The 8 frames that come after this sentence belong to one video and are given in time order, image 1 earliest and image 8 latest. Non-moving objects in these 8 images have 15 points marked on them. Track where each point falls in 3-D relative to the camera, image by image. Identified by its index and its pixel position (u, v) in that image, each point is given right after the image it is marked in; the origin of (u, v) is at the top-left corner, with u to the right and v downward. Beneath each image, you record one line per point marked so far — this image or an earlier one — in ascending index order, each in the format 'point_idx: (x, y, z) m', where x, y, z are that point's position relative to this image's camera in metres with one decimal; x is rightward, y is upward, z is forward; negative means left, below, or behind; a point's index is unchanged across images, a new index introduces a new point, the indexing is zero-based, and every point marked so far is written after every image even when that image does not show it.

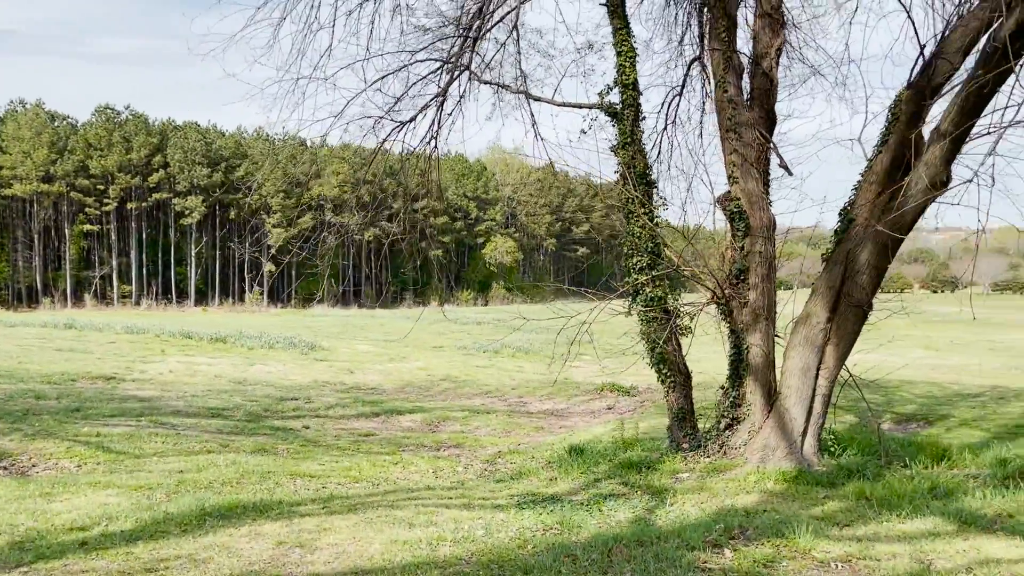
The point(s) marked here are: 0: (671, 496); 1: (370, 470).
0: (+1.2, -1.6, +6.4) m
1: (-1.5, -2.0, +9.1) m
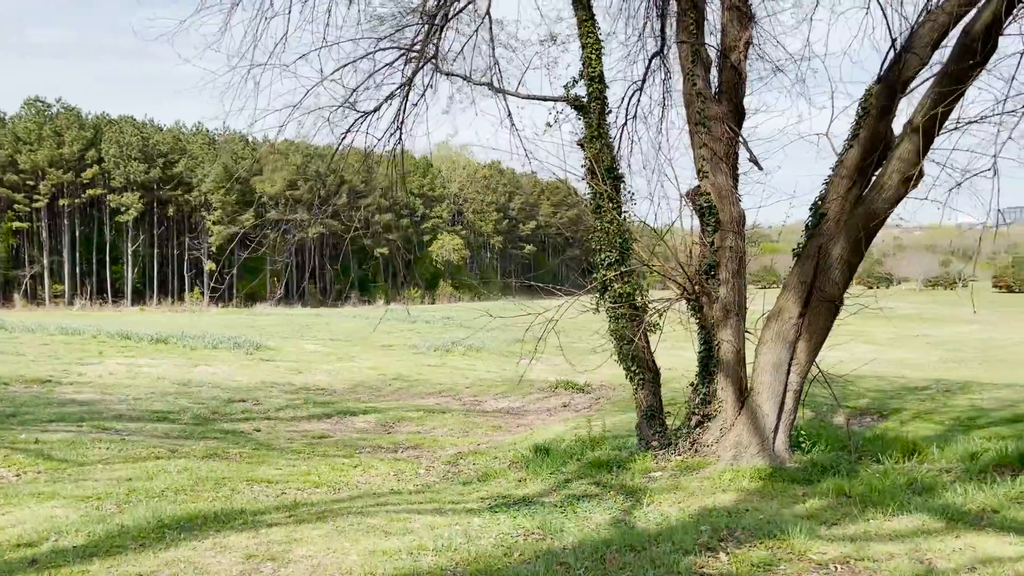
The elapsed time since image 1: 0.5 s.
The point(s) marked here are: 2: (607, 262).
0: (+1.0, -1.6, +6.3) m
1: (-1.9, -2.0, +8.8) m
2: (+0.9, +0.2, +8.0) m
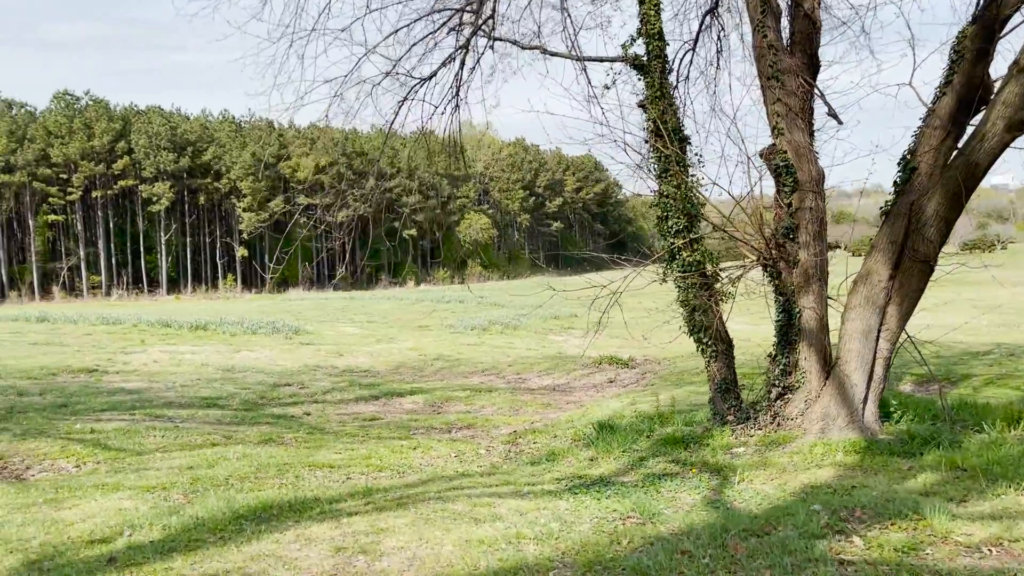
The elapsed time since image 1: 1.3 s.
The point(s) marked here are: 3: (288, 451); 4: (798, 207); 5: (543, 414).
0: (+1.6, -1.3, +6.0) m
1: (-1.2, -1.7, +8.6) m
2: (+1.5, +0.5, +7.6) m
3: (-2.3, -1.7, +8.8) m
4: (+2.3, +0.7, +6.9) m
5: (+0.5, -2.0, +13.2) m
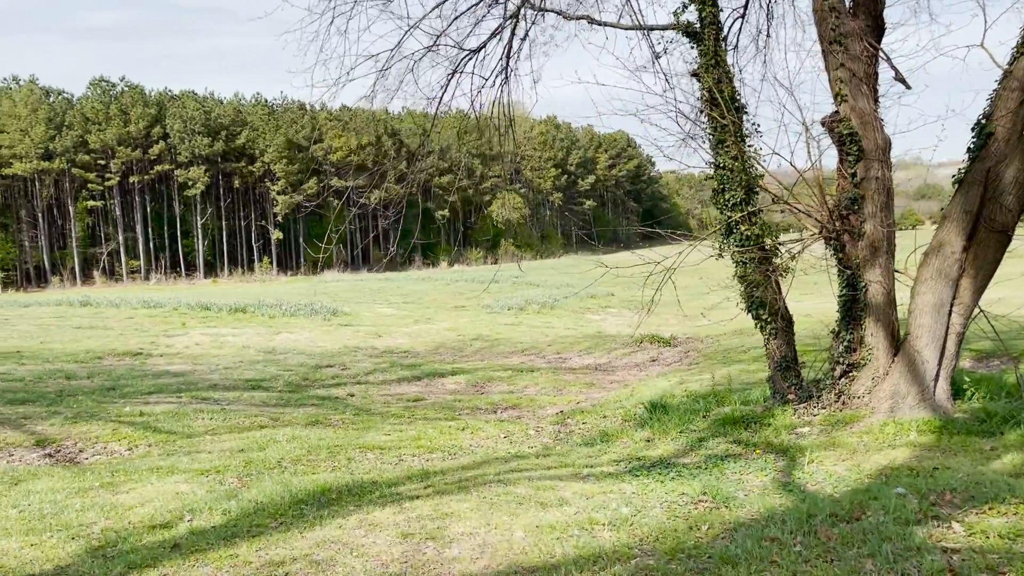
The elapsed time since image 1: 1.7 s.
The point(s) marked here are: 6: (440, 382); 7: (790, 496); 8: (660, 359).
0: (+2.0, -1.1, +5.8) m
1: (-0.7, -1.5, +8.5) m
2: (+1.9, +0.7, +7.3) m
3: (-1.8, -1.5, +8.7) m
4: (+2.8, +0.9, +6.6) m
5: (+1.2, -1.6, +13.0) m
6: (-1.3, -1.7, +14.8) m
7: (+1.5, -1.1, +4.5) m
8: (+3.0, -1.5, +17.4) m
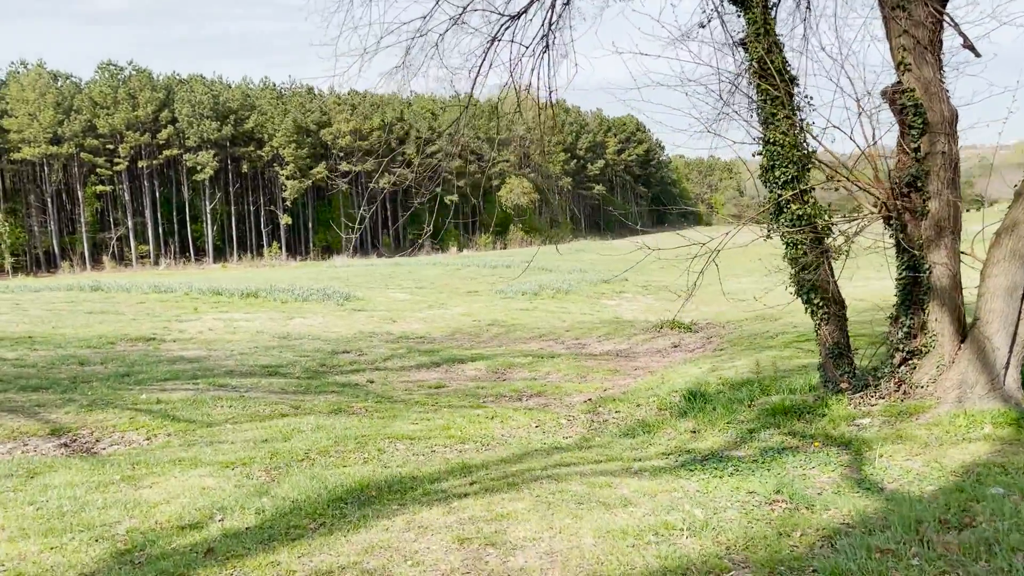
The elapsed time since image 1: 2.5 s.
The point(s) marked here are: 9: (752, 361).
0: (+2.3, -1.0, +5.4) m
1: (-0.4, -1.4, +8.1) m
2: (+2.2, +0.9, +6.9) m
3: (-1.5, -1.3, +8.4) m
4: (+3.1, +1.0, +6.2) m
5: (+1.5, -1.4, +12.7) m
6: (-0.9, -1.4, +14.5) m
7: (+1.8, -1.0, +4.2) m
8: (+3.4, -1.2, +17.0) m
9: (+3.2, -1.0, +11.2) m
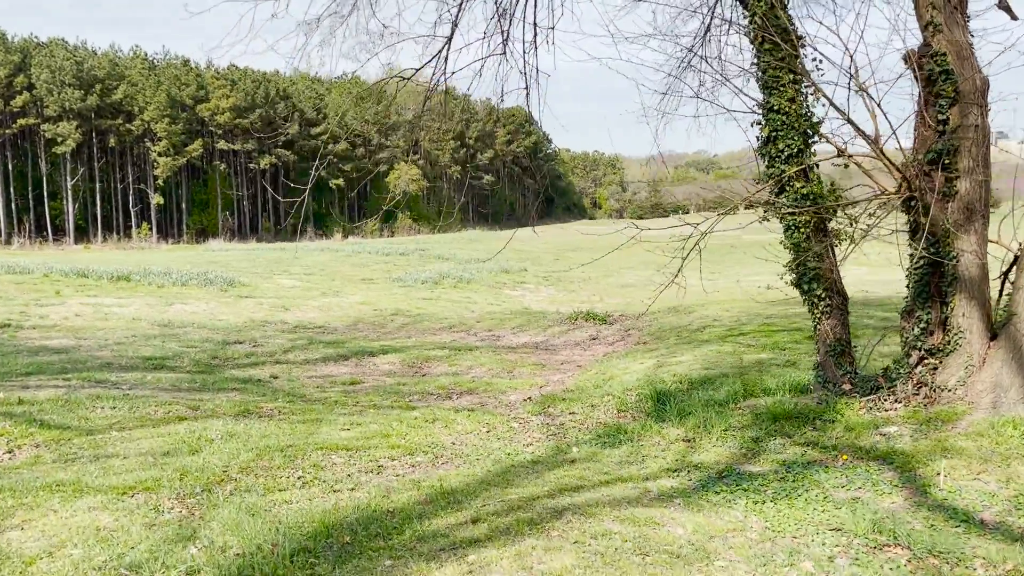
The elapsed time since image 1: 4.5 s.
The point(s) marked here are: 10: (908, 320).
0: (+2.2, -1.0, +4.6) m
1: (-0.8, -1.2, +7.0) m
2: (+2.0, +1.0, +6.1) m
3: (-1.9, -1.2, +7.1) m
4: (+2.9, +1.1, +5.5) m
5: (+0.4, -1.2, +11.7) m
6: (-2.2, -1.2, +13.2) m
7: (+1.9, -1.0, +3.4) m
8: (+1.7, -1.0, +16.3) m
9: (+2.3, -0.8, +10.5) m
10: (+2.8, -0.2, +5.9) m
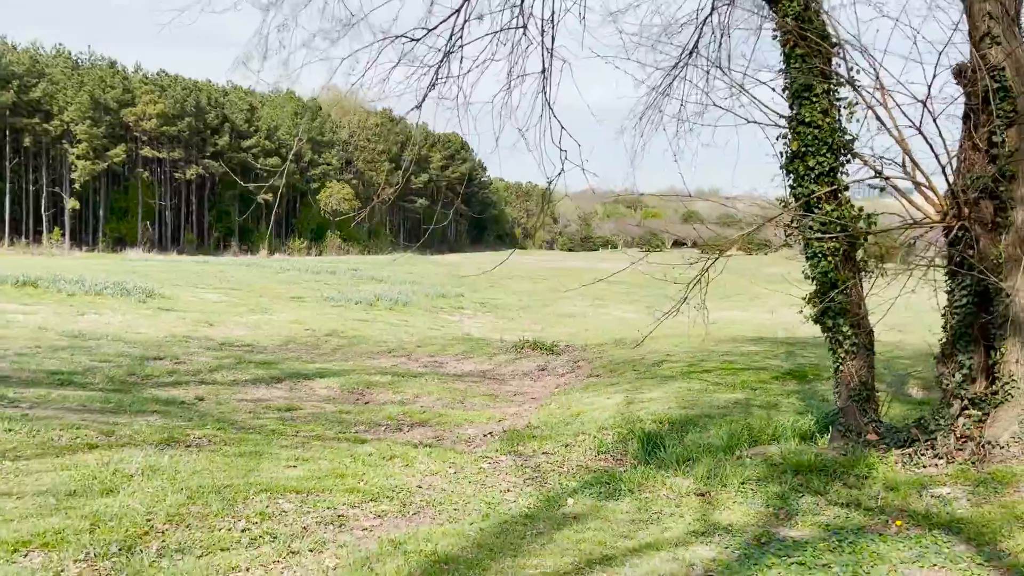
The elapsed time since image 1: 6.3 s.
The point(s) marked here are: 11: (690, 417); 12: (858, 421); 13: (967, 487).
0: (+2.3, -1.2, +3.9) m
1: (-1.0, -1.3, +6.0) m
2: (+2.0, +0.7, +5.5) m
3: (-2.1, -1.2, +6.0) m
4: (+3.0, +0.8, +5.0) m
5: (-0.2, -1.5, +10.8) m
6: (-2.9, -1.4, +12.0) m
7: (+2.0, -1.1, +2.6) m
8: (+0.7, -1.5, +15.5) m
9: (+1.8, -1.2, +9.8) m
10: (+2.7, -0.5, +5.3) m
11: (+1.7, -1.2, +7.8) m
12: (+2.3, -0.9, +5.6) m
13: (+2.5, -1.1, +4.6) m
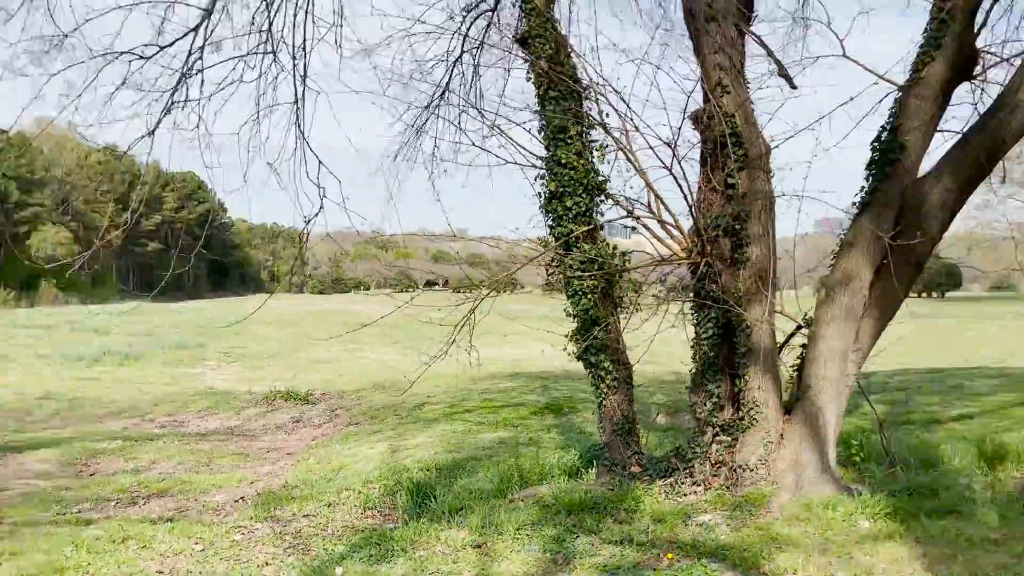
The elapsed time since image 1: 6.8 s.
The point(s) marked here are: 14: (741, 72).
0: (+1.2, -1.3, +4.1) m
1: (-2.5, -1.7, +5.1) m
2: (+0.4, +0.5, +5.6) m
3: (-3.6, -1.6, +4.8) m
4: (+1.5, +0.6, +5.4) m
5: (-3.1, -2.1, +10.0) m
6: (-6.1, -2.1, +10.3) m
7: (+1.4, -1.2, +2.8) m
8: (-3.6, -2.3, +14.7) m
9: (-0.9, -1.7, +9.6) m
10: (+1.2, -0.7, +5.6) m
11: (-0.5, -1.6, +7.6) m
12: (+0.7, -1.1, +5.7) m
13: (+1.2, -1.3, +4.8) m
14: (+1.5, +1.4, +5.4) m
